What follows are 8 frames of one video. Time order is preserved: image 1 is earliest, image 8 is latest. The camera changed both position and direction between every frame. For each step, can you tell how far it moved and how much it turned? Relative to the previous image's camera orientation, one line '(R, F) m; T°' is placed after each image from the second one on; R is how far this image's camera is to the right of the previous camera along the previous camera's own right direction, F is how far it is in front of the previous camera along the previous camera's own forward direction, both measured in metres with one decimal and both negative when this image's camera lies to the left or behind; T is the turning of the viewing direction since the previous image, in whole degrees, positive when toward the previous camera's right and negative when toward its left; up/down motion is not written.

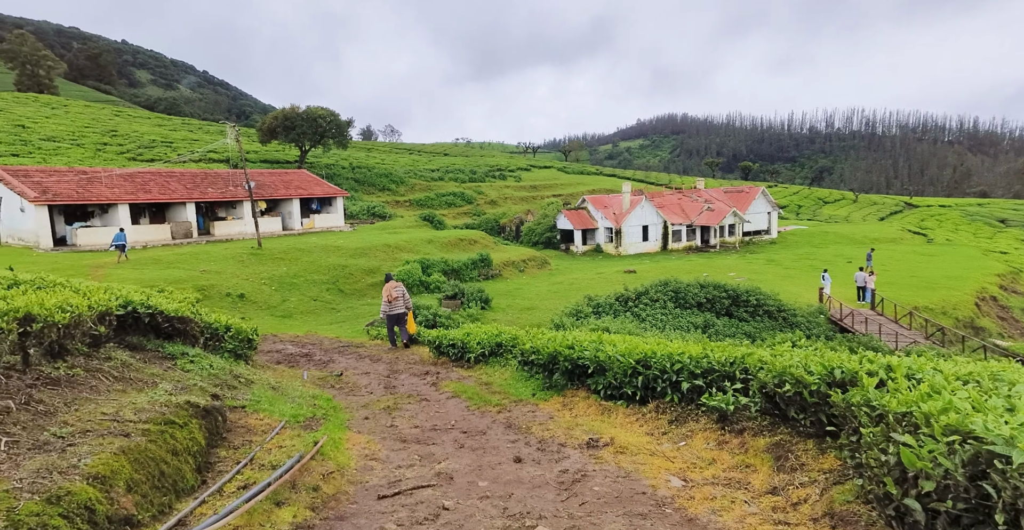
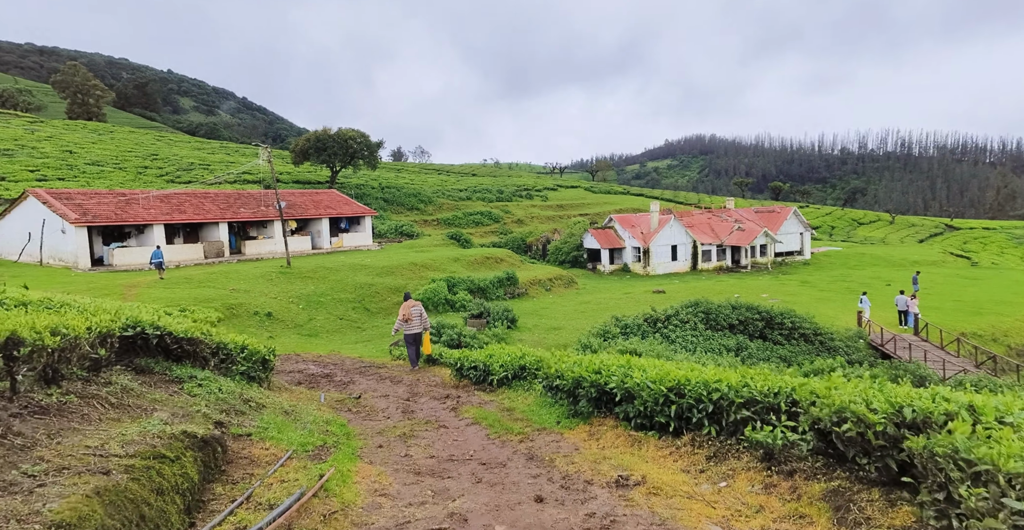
(+0.1, +0.4) m; -3°
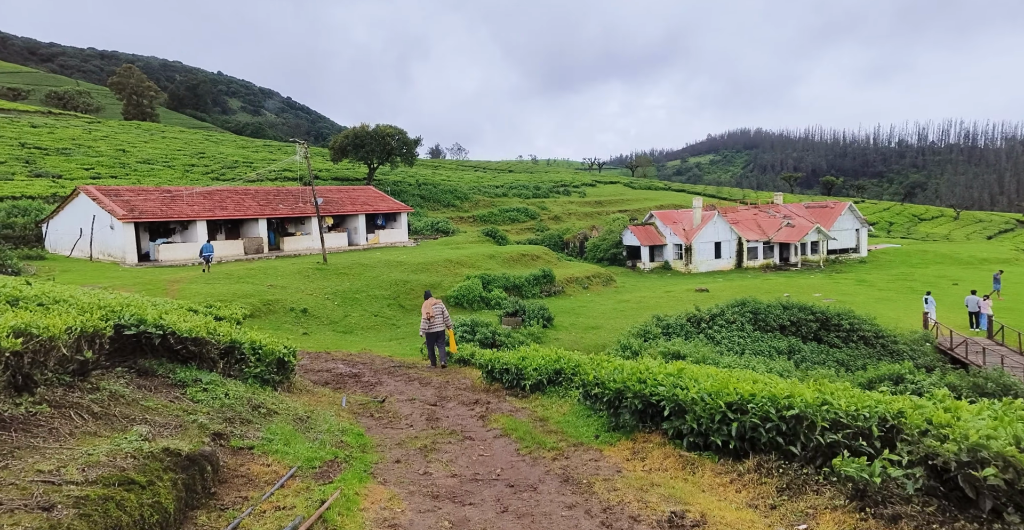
(0.0, +0.8) m; -3°
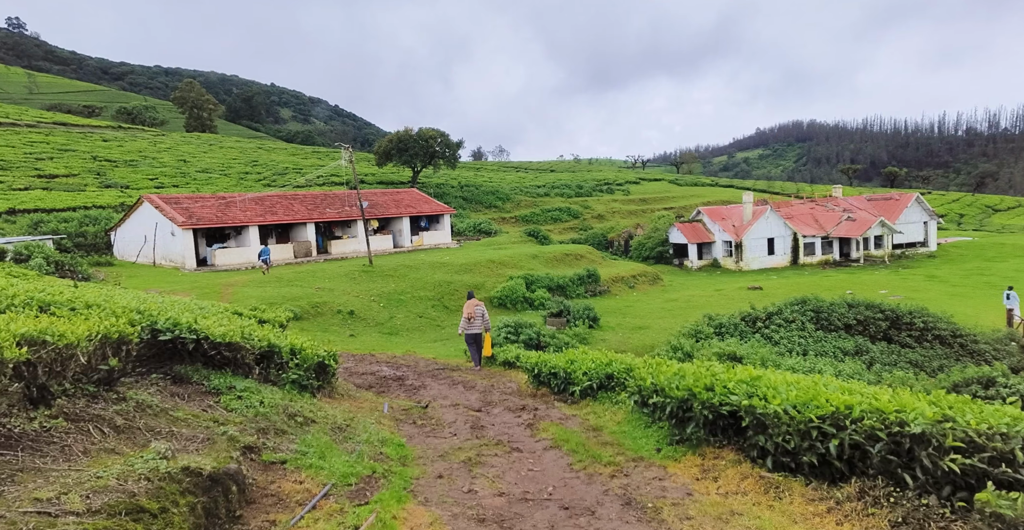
(-0.1, +0.5) m; -4°
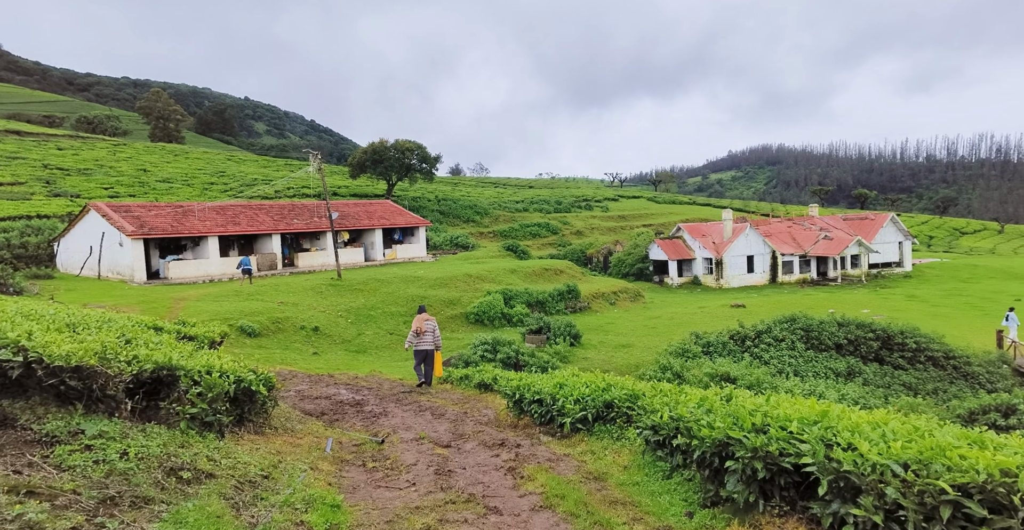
(0.0, +1.7) m; +2°
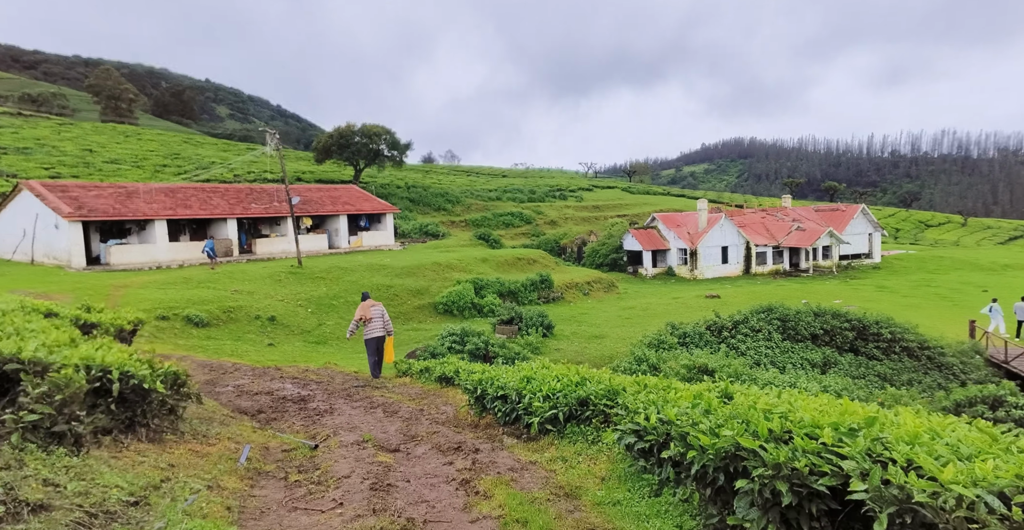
(+0.1, +1.2) m; +3°
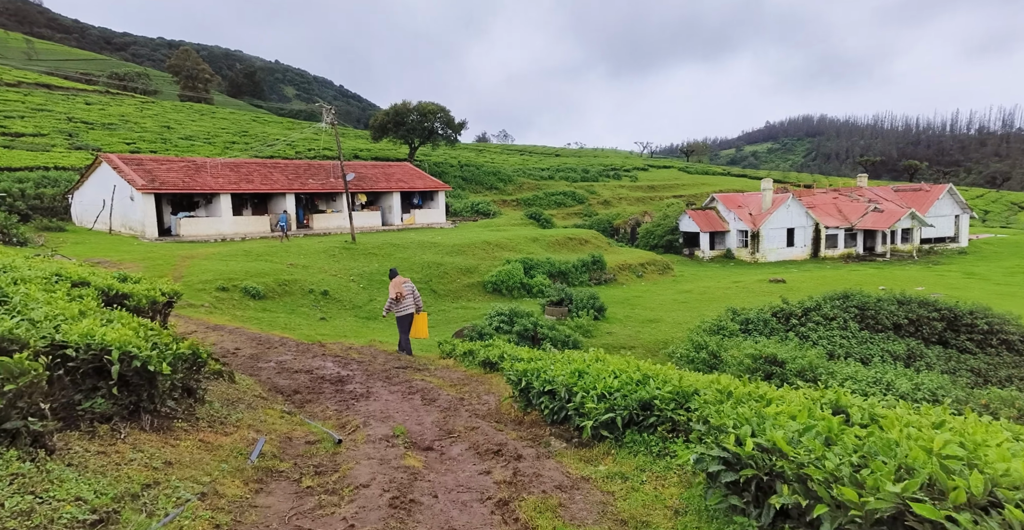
(0.0, +1.0) m; -5°
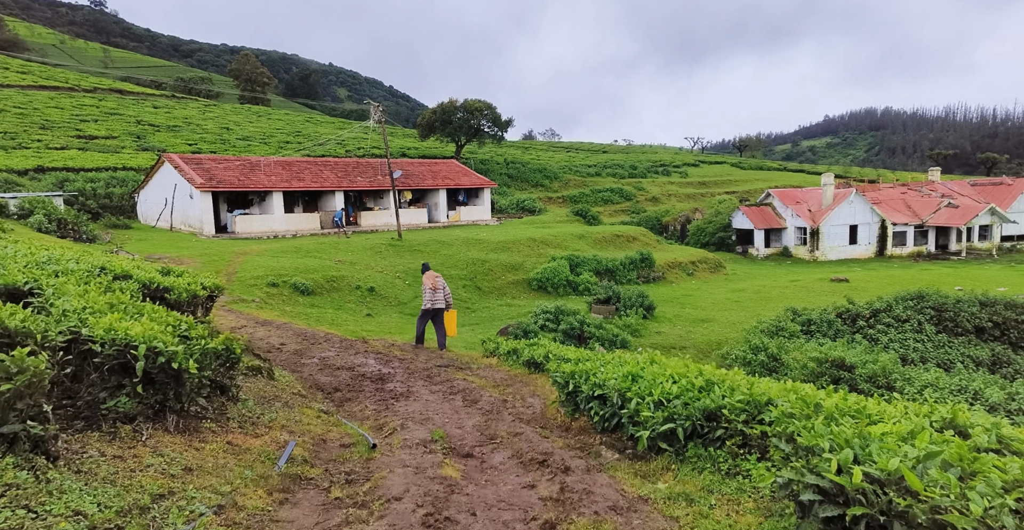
(0.0, +0.5) m; -4°
